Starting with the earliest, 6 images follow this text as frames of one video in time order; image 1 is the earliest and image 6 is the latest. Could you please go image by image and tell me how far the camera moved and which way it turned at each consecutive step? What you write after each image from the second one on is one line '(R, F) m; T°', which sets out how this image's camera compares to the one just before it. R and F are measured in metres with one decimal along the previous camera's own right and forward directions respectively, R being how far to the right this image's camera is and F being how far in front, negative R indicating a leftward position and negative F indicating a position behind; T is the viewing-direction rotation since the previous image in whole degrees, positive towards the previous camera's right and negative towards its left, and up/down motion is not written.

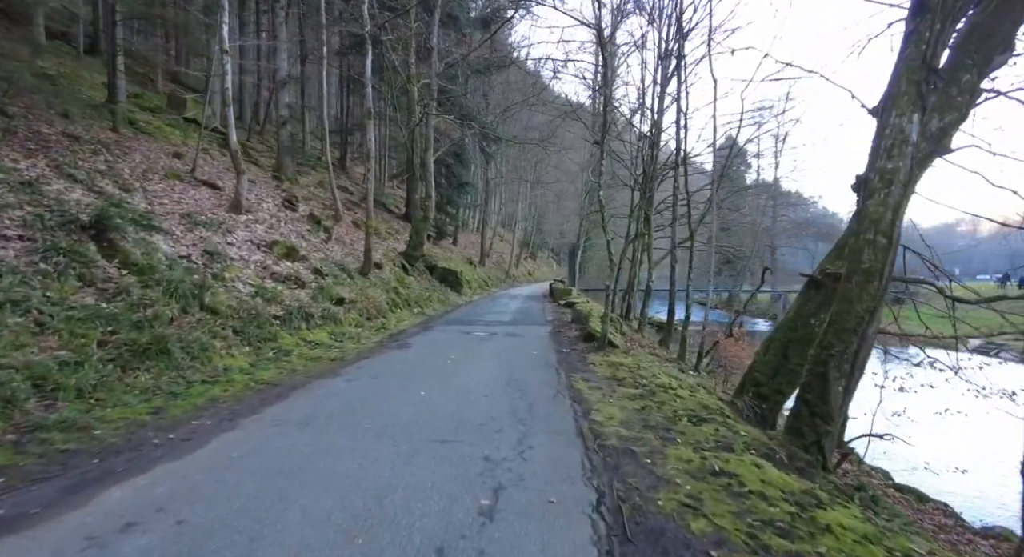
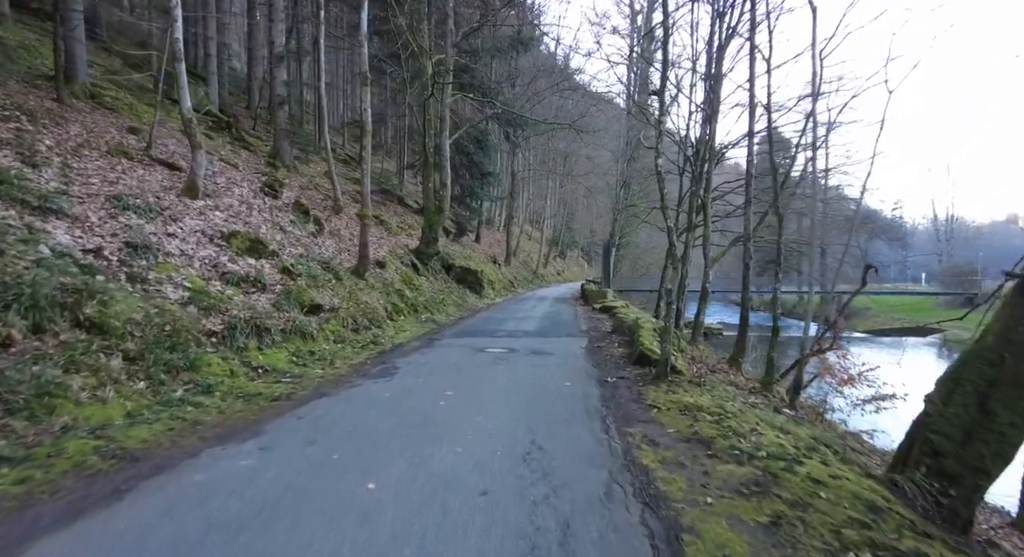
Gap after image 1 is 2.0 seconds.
(+0.1, +2.8) m; -3°
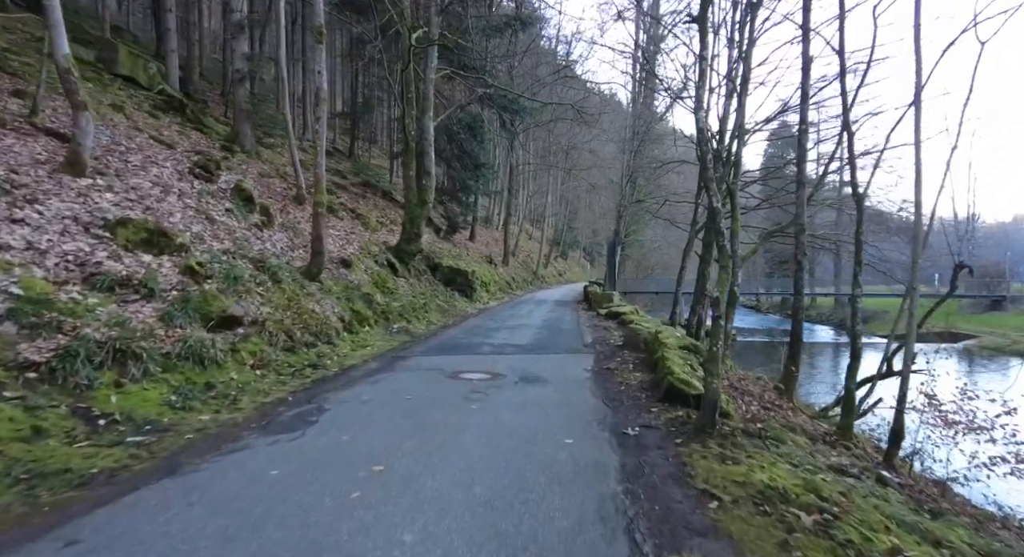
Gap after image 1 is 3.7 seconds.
(+0.3, +2.3) m; 0°
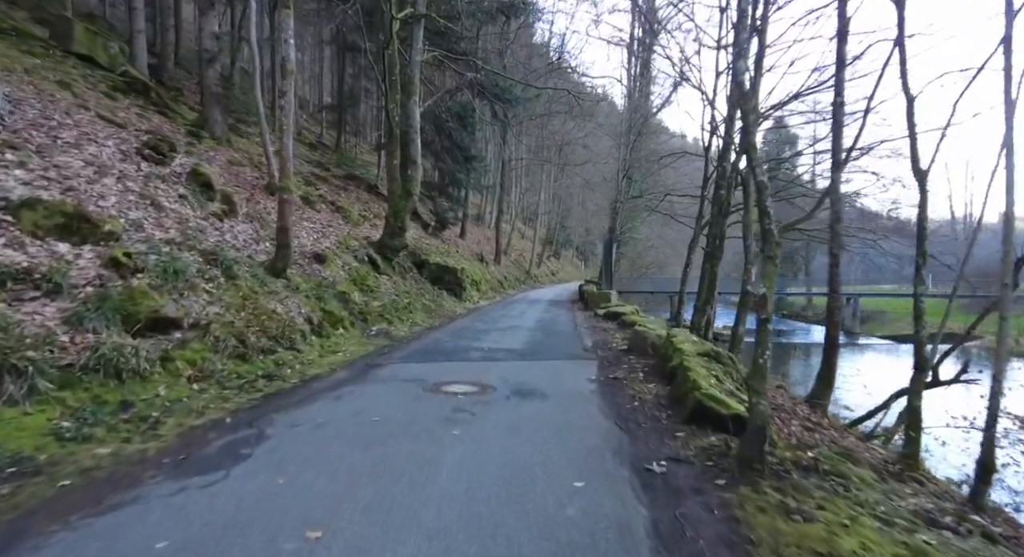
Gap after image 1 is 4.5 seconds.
(0.0, +1.1) m; +1°
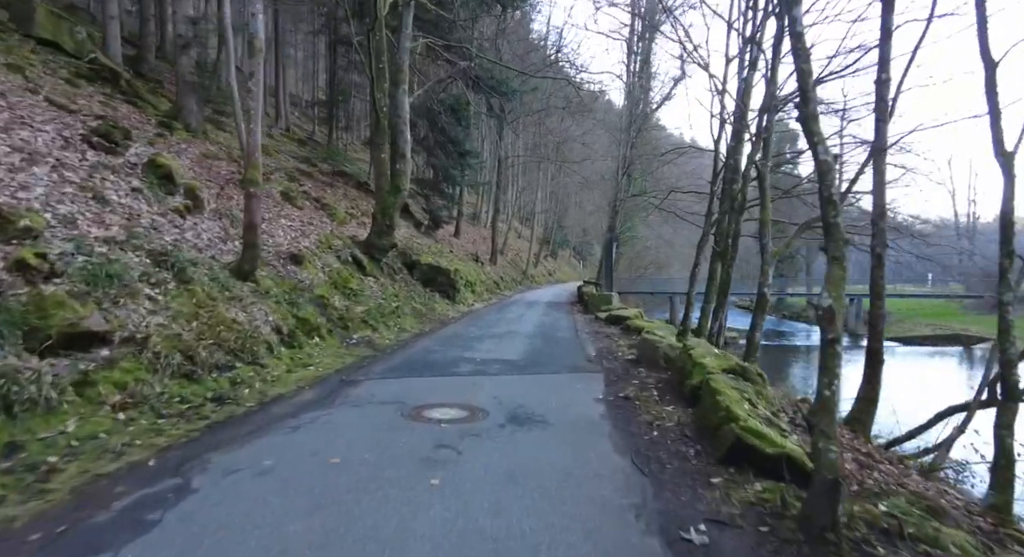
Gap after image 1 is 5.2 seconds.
(0.0, +0.9) m; 0°
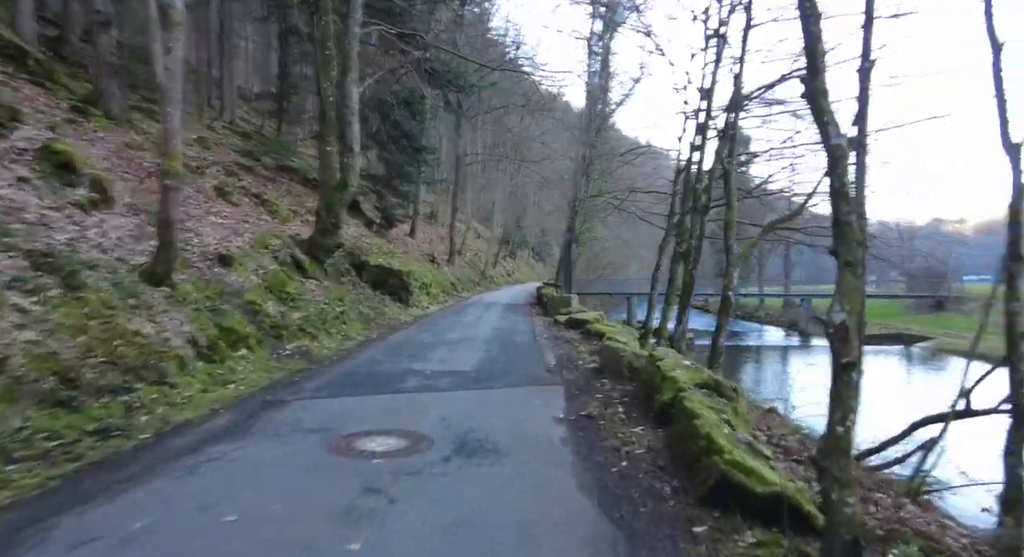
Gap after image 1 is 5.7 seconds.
(+0.1, +0.7) m; +5°
